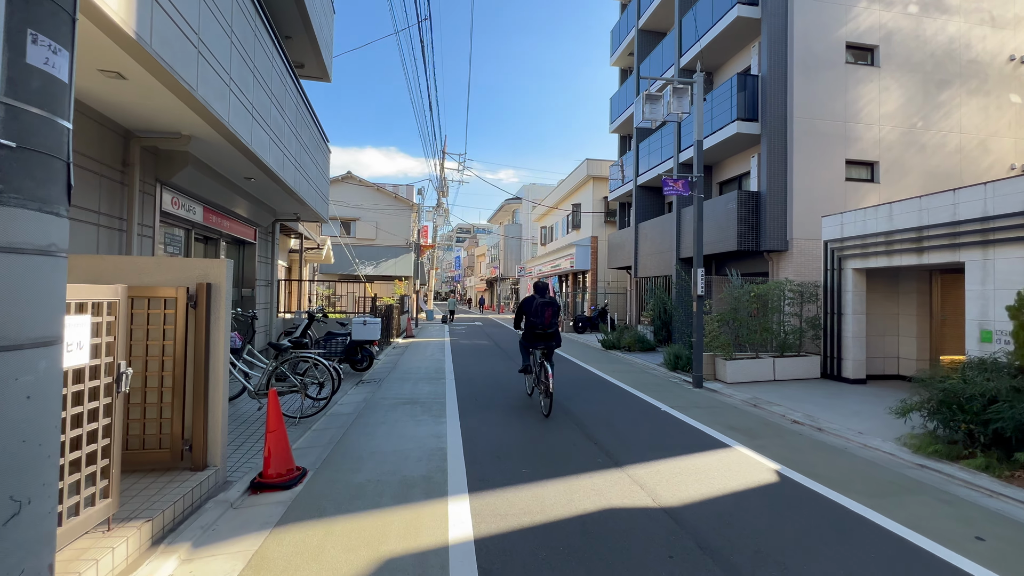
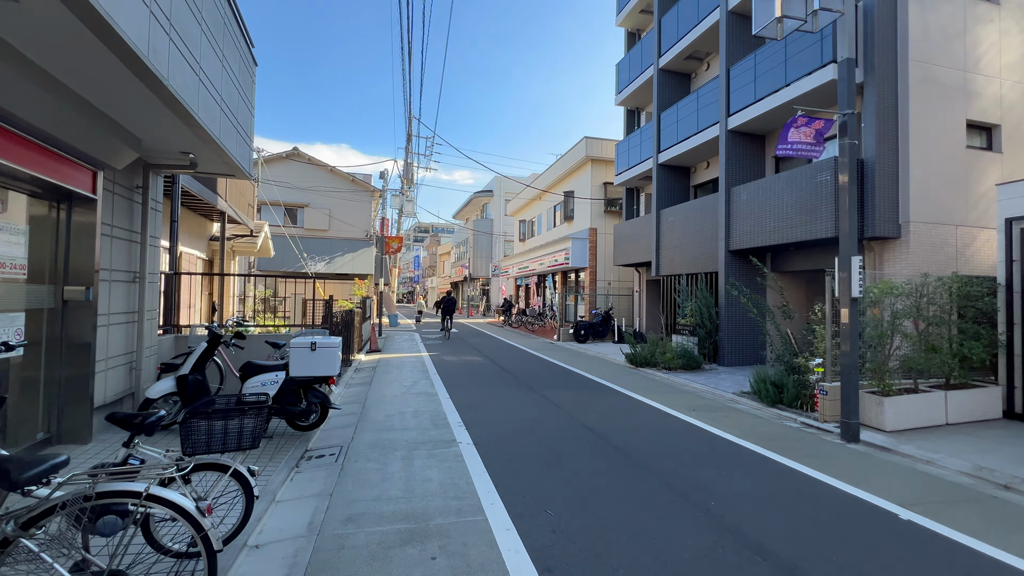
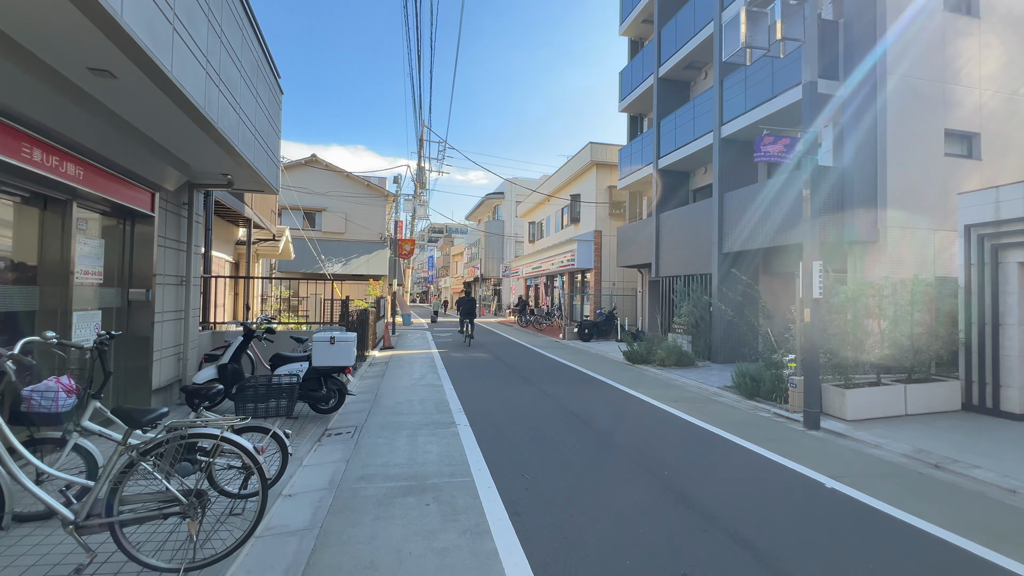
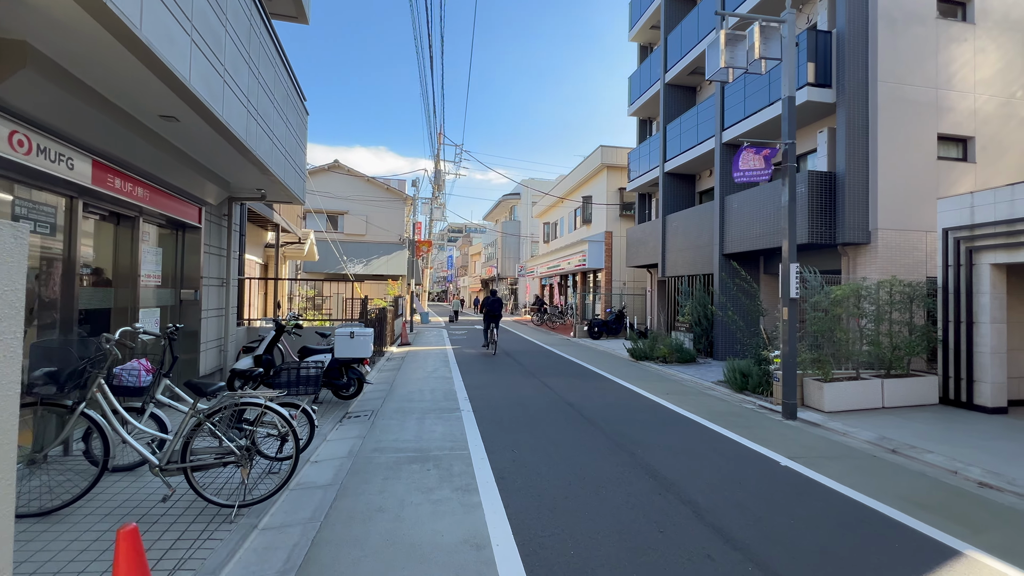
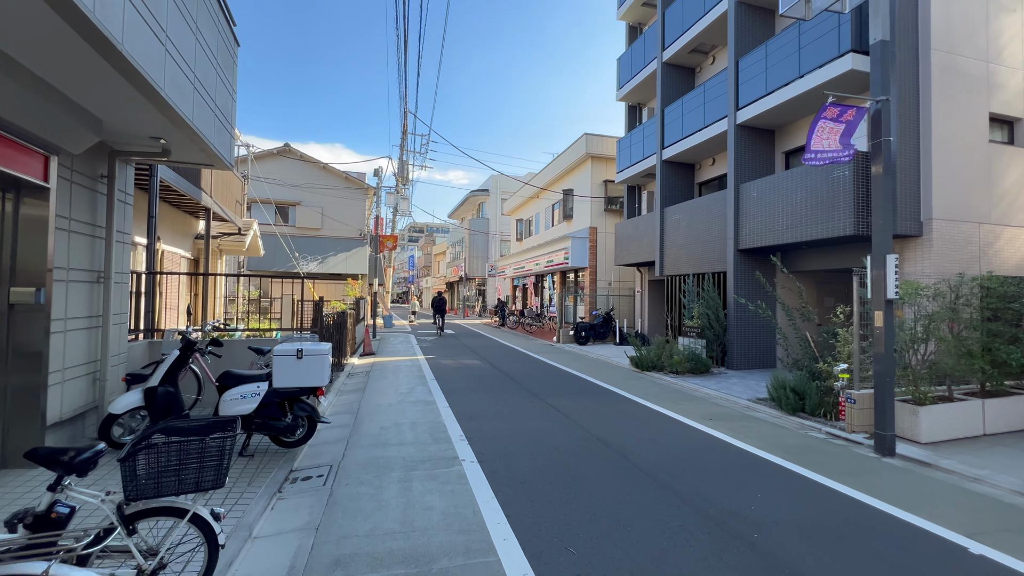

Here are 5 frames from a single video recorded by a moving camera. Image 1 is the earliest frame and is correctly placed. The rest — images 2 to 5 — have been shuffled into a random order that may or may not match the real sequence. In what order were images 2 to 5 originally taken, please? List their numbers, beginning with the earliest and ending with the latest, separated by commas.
4, 3, 2, 5
